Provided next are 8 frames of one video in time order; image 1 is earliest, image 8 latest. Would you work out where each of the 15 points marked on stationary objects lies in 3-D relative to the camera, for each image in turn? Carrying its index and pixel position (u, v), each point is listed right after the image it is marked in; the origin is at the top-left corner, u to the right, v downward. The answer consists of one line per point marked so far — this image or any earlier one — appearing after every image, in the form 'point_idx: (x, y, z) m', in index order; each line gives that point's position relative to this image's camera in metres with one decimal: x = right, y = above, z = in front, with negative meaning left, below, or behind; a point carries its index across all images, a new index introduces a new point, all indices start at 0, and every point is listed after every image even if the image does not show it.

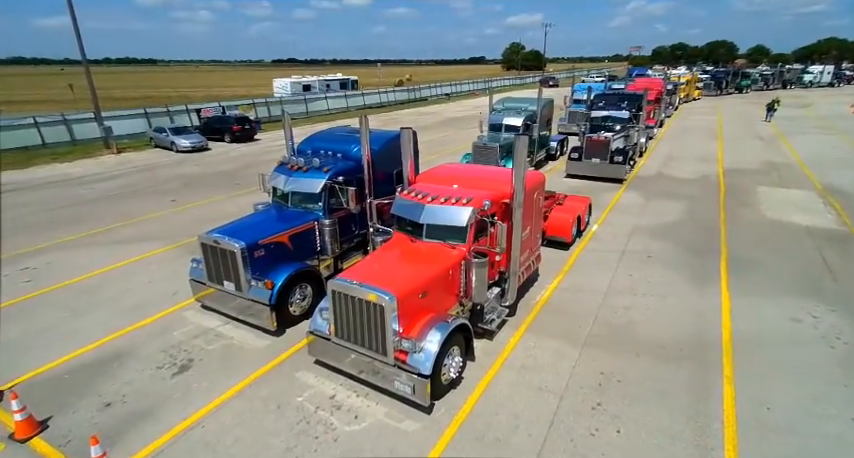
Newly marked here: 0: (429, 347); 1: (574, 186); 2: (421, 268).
0: (0.0, -1.5, +5.6) m
1: (+5.5, +1.6, +16.4) m
2: (-0.1, -0.6, +6.3) m
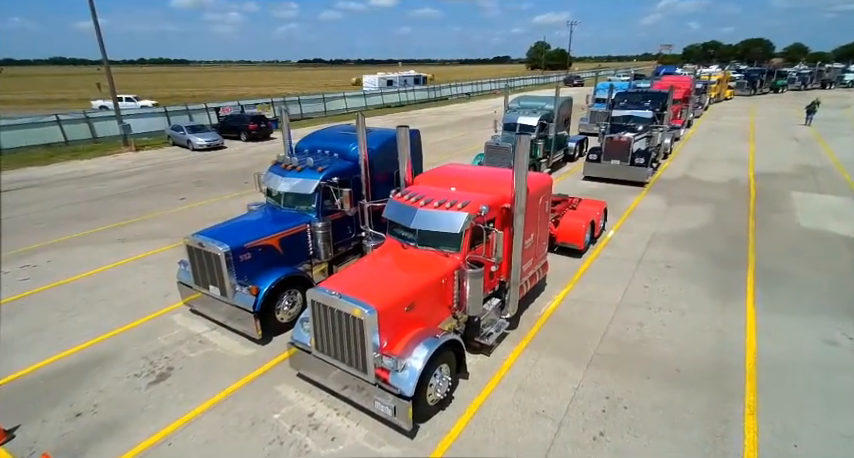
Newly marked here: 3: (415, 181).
0: (-0.2, -1.6, +5.2) m
1: (+5.9, +1.4, +15.7) m
2: (-0.2, -0.6, +5.8) m
3: (-0.2, +0.8, +7.6) m
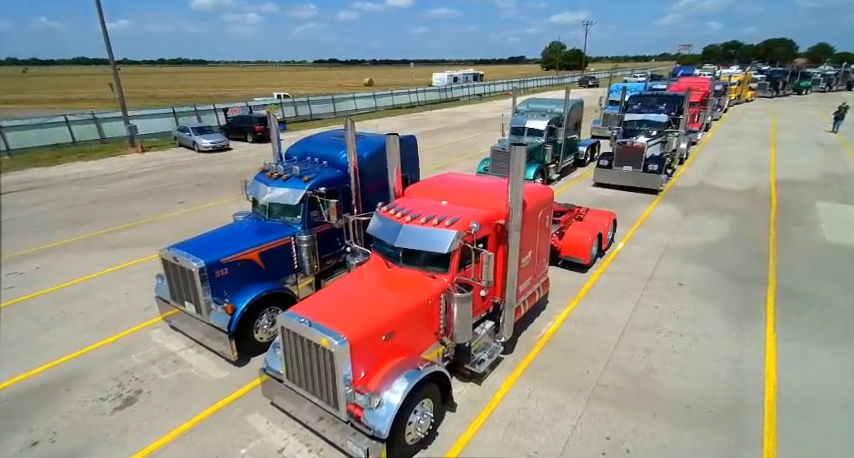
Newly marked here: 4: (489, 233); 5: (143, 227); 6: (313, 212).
0: (-0.4, -1.9, +4.7) m
1: (+6.0, +1.1, +15.0) m
2: (-0.4, -0.9, +5.3) m
3: (-0.4, +0.6, +7.1) m
4: (+0.9, -0.1, +6.1) m
5: (-8.4, +0.1, +12.8) m
6: (-2.0, +0.3, +7.5) m
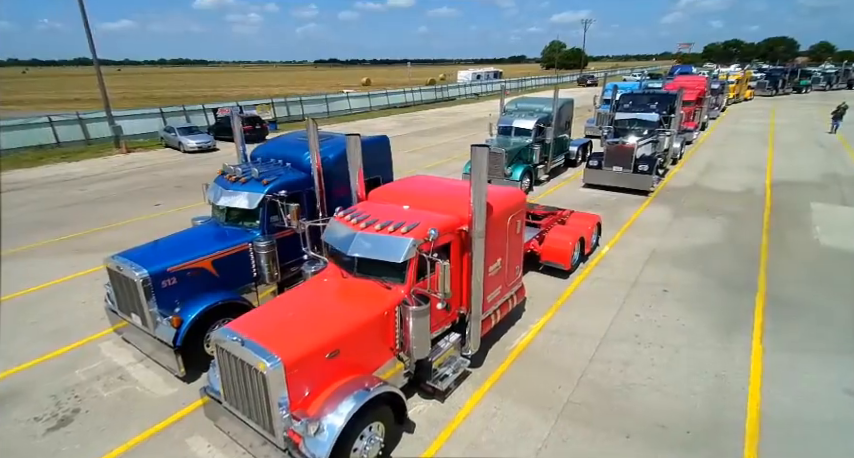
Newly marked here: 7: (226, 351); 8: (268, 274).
0: (-1.0, -1.9, +4.3) m
1: (+5.5, +1.0, +14.6) m
2: (-1.0, -1.0, +4.9) m
3: (-0.9, +0.5, +6.7) m
4: (+0.3, -0.1, +5.7) m
5: (-8.9, 0.0, +12.4) m
6: (-2.5, +0.2, +7.1) m
7: (-2.1, -1.3, +4.5) m
8: (-2.6, -0.7, +7.0) m
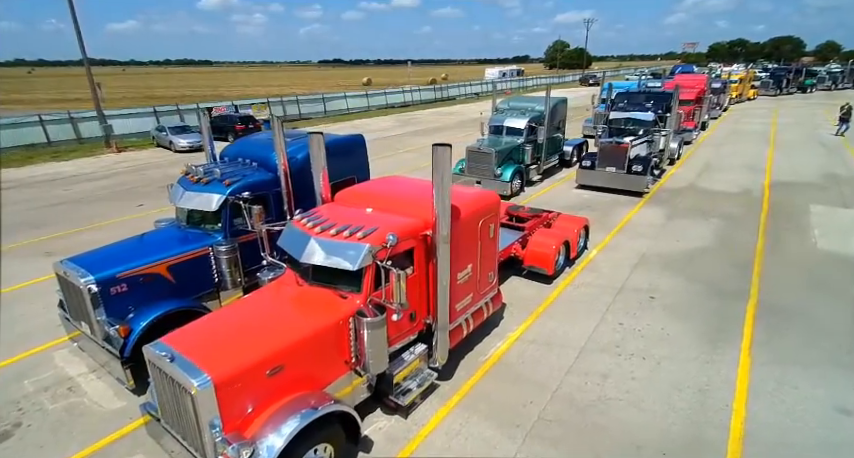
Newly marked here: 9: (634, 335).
0: (-1.4, -2.0, +3.9) m
1: (+5.1, +1.0, +14.2) m
2: (-1.5, -1.0, +4.6) m
3: (-1.4, +0.5, +6.4) m
4: (-0.1, -0.2, +5.3) m
5: (-9.3, -0.1, +12.1) m
6: (-3.0, +0.1, +6.8) m
7: (-2.6, -1.3, +4.1) m
8: (-3.0, -0.8, +6.6) m
9: (+3.3, -1.7, +7.0) m
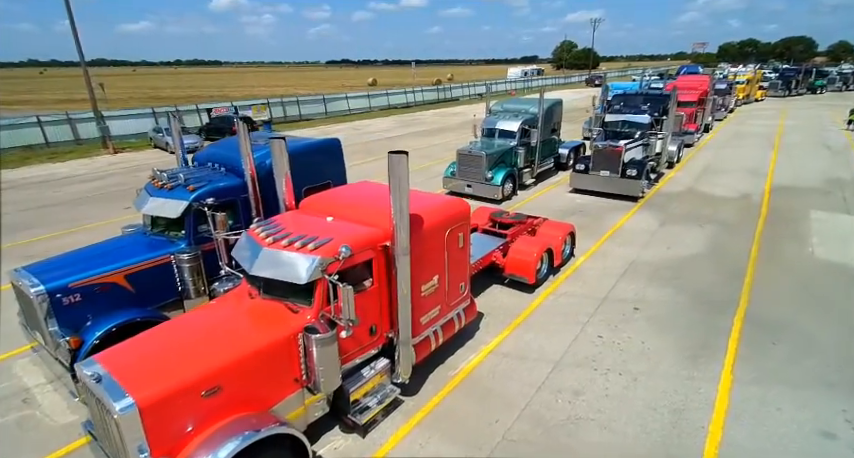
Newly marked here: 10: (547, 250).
0: (-2.0, -2.1, +3.7) m
1: (+4.8, +0.8, +13.9) m
2: (-2.0, -1.1, +4.4) m
3: (-1.8, +0.3, +6.2) m
4: (-0.6, -0.3, +5.1) m
5: (-9.7, -0.2, +12.0) m
6: (-3.4, 0.0, +6.6) m
7: (-3.1, -1.4, +3.9) m
8: (-3.5, -0.9, +6.5) m
9: (+2.9, -1.9, +6.7) m
10: (+2.4, -0.4, +8.7) m
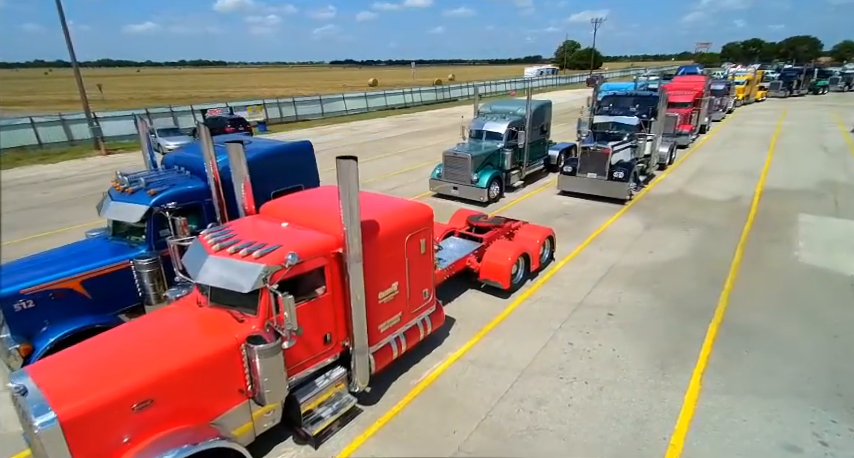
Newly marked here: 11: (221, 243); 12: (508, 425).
0: (-2.5, -2.2, +3.6) m
1: (+4.3, +0.7, +13.7) m
2: (-2.5, -1.2, +4.3) m
3: (-2.4, +0.3, +6.1) m
4: (-1.2, -0.4, +5.0) m
5: (-10.2, -0.2, +12.0) m
6: (-4.0, 0.0, +6.5) m
7: (-3.6, -1.5, +3.9) m
8: (-4.0, -1.0, +6.4) m
9: (+2.4, -1.9, +6.6) m
10: (+1.9, -0.5, +8.6) m
11: (-2.3, -0.2, +5.0) m
12: (+1.0, -2.4, +5.4) m
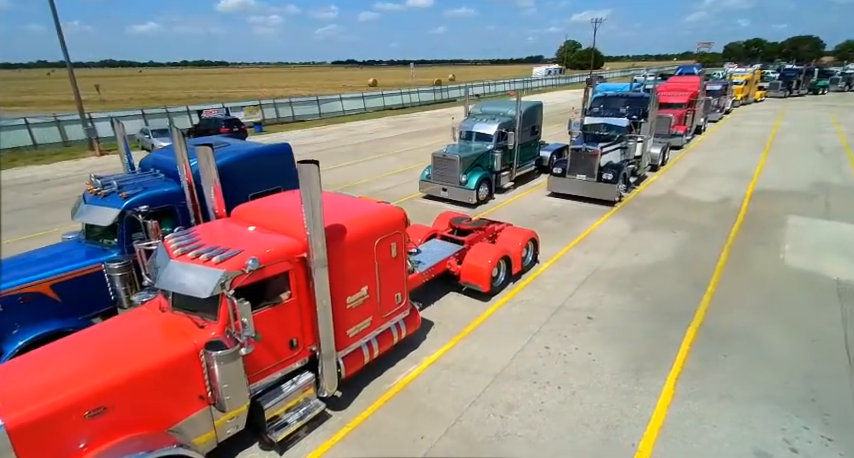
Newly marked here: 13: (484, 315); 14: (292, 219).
0: (-2.9, -2.2, +3.6) m
1: (+3.9, +0.7, +13.7) m
2: (-2.9, -1.3, +4.3) m
3: (-2.7, +0.2, +6.0) m
4: (-1.6, -0.5, +4.9) m
5: (-10.5, -0.3, +12.0) m
6: (-4.4, -0.1, +6.5) m
7: (-4.0, -1.5, +3.8) m
8: (-4.4, -1.0, +6.3) m
9: (+2.0, -2.0, +6.5) m
10: (+1.5, -0.5, +8.5) m
11: (-2.7, -0.2, +4.9) m
12: (+0.6, -2.5, +5.4) m
13: (+1.0, -1.6, +7.9) m
14: (-1.6, +0.1, +5.4) m
